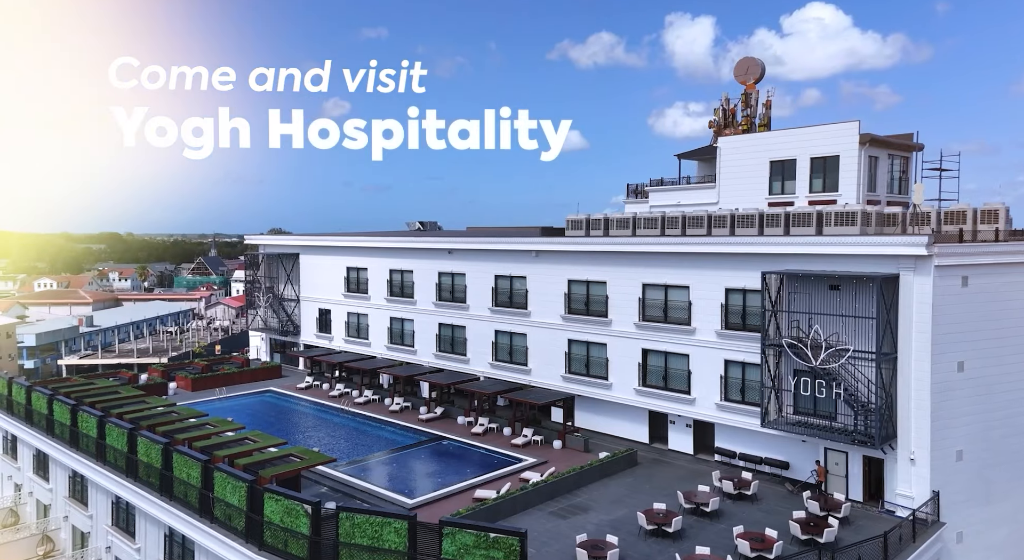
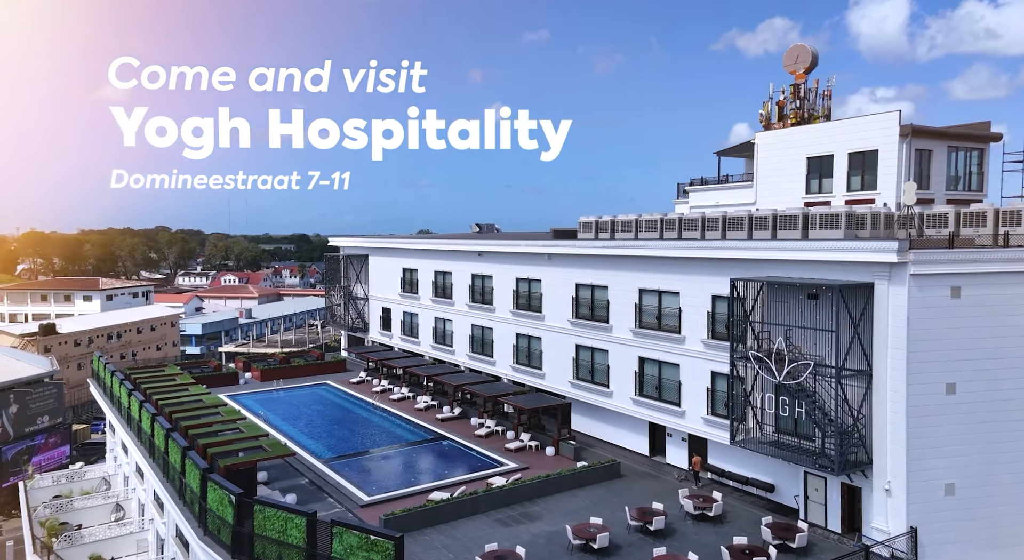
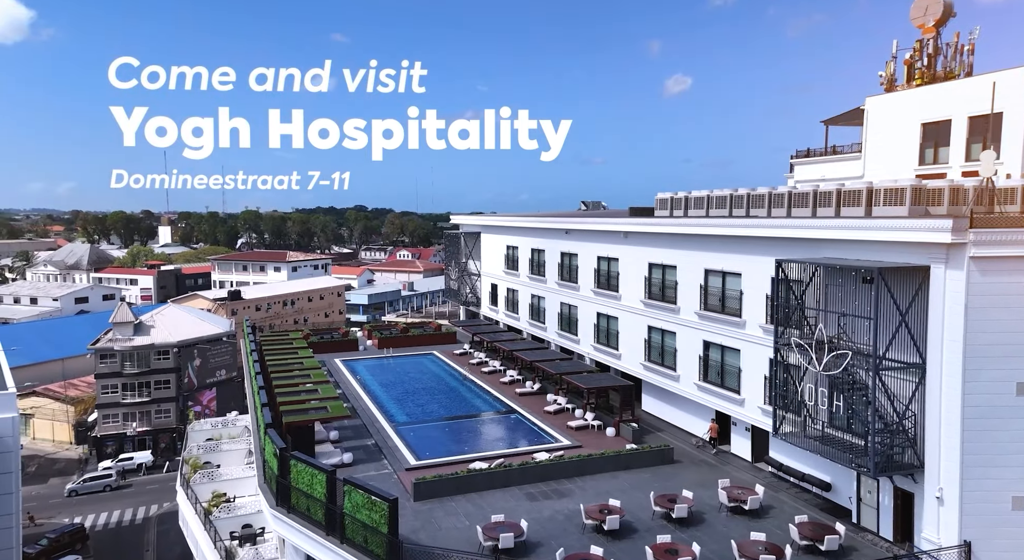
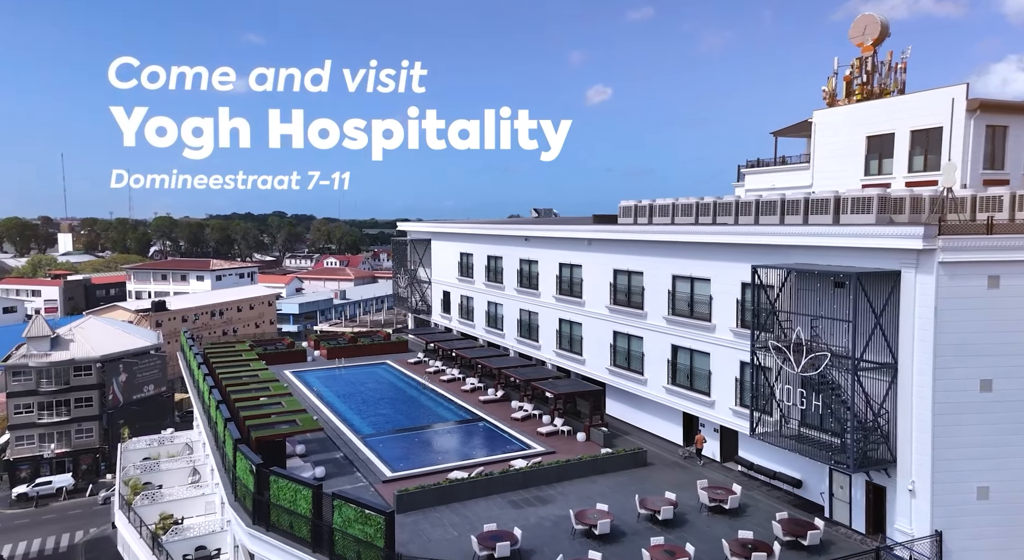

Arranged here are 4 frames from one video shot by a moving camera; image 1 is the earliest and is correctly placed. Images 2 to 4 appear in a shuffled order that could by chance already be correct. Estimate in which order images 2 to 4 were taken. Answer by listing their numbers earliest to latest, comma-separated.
2, 4, 3
